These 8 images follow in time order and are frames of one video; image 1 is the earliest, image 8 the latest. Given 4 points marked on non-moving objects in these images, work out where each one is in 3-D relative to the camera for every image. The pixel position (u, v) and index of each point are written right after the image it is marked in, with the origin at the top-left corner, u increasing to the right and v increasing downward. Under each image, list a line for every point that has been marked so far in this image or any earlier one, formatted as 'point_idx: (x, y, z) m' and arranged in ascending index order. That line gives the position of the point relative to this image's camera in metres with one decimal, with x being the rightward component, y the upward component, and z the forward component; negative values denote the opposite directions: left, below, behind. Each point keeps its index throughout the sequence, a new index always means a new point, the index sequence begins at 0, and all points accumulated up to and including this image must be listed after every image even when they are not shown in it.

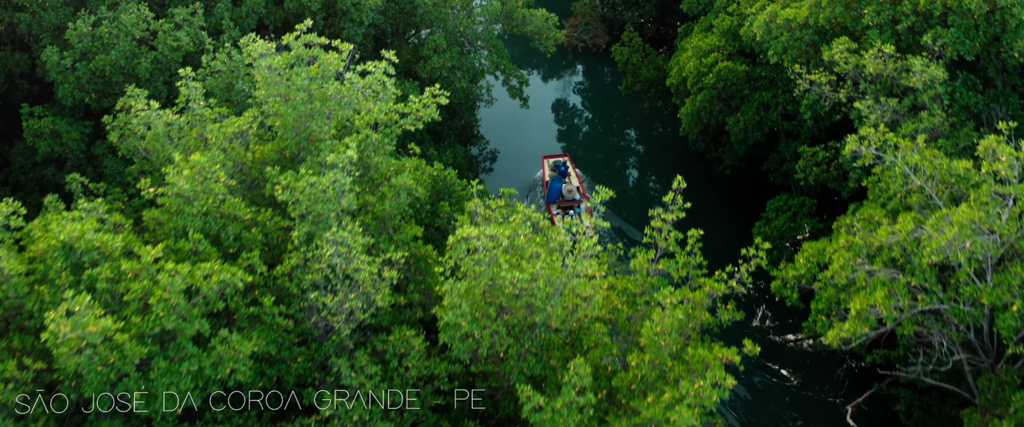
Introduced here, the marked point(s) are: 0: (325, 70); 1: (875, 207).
0: (-4.3, +3.3, +19.5) m
1: (+8.1, +0.2, +19.2) m
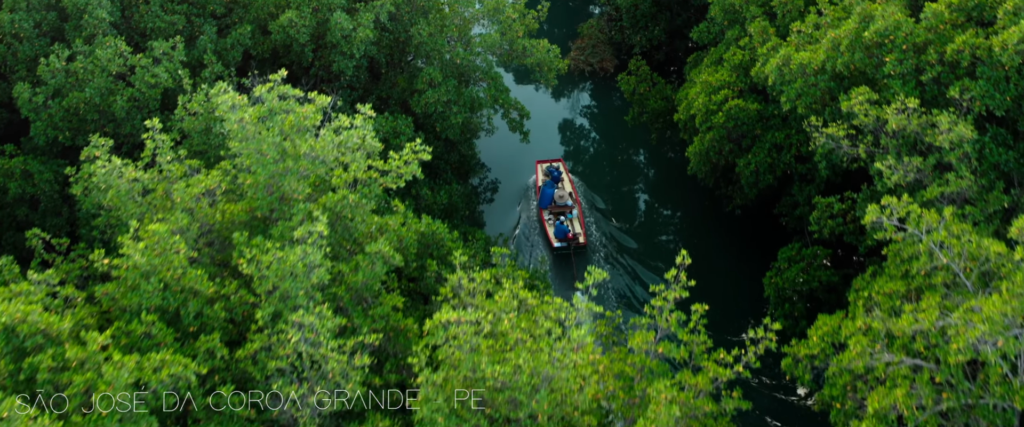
0: (-4.5, +1.9, +18.1) m
1: (+7.9, -1.4, +17.7) m
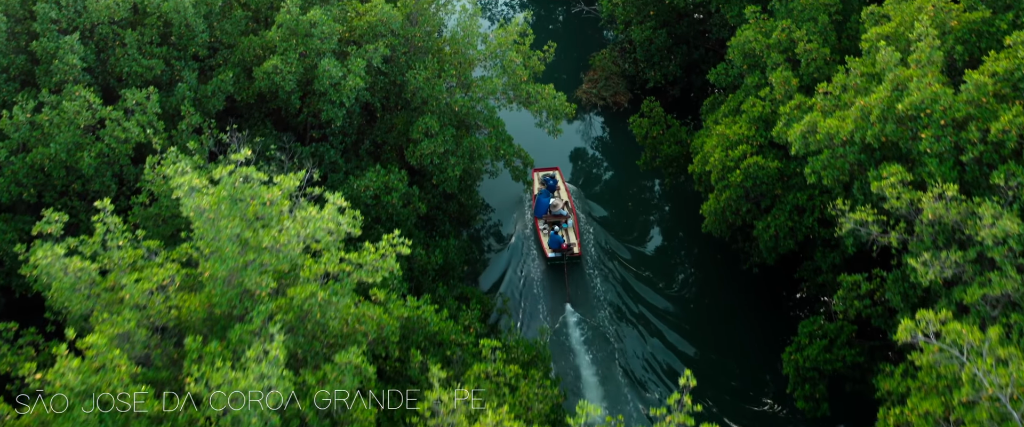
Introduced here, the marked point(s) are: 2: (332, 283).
0: (-4.6, +0.1, +16.3) m
1: (+7.6, -3.4, +15.6) m
2: (-3.4, -1.3, +16.4) m
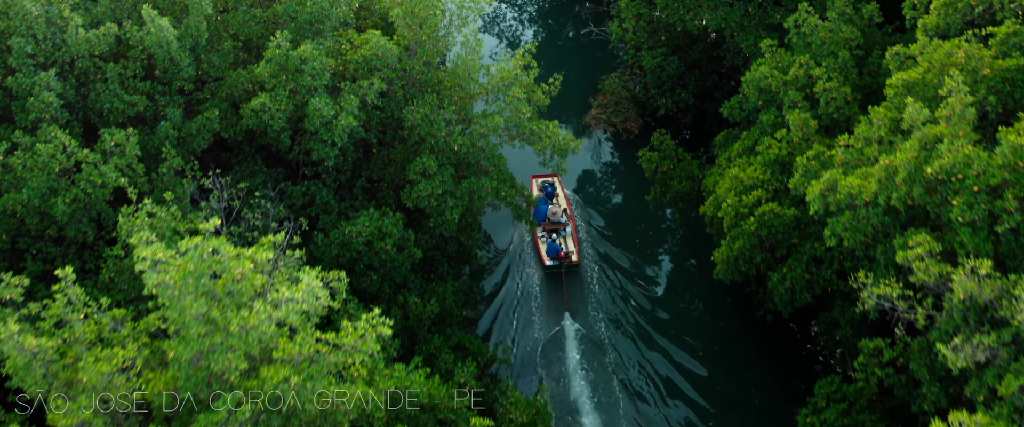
0: (-4.8, -1.2, +15.0) m
1: (+7.4, -4.9, +14.2) m
2: (-3.6, -2.6, +15.1) m
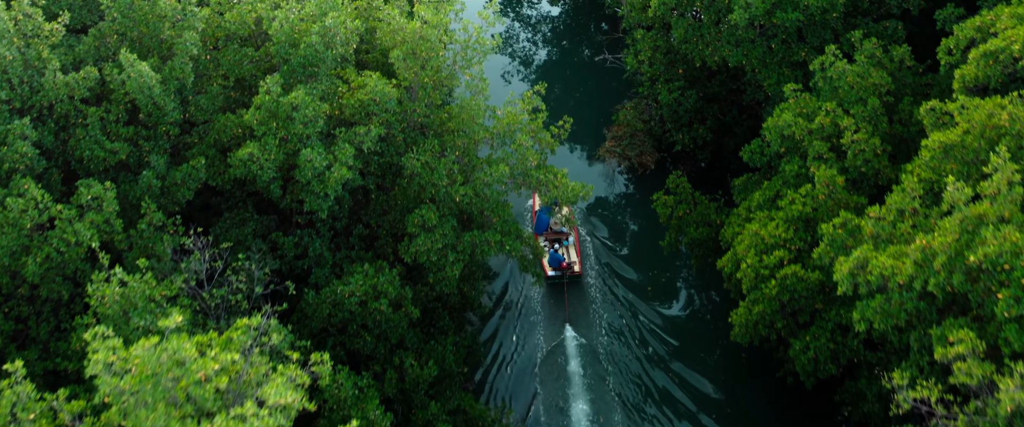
0: (-4.9, -2.7, +13.5) m
1: (+7.3, -6.5, +12.5) m
2: (-3.7, -4.2, +13.7) m
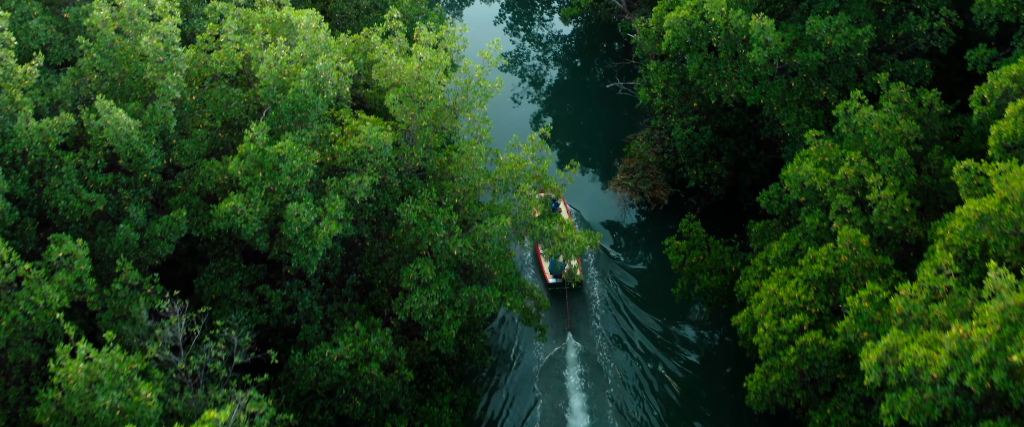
0: (-5.0, -4.1, +12.2) m
1: (+7.0, -8.1, +11.0) m
2: (-3.9, -5.6, +12.3) m
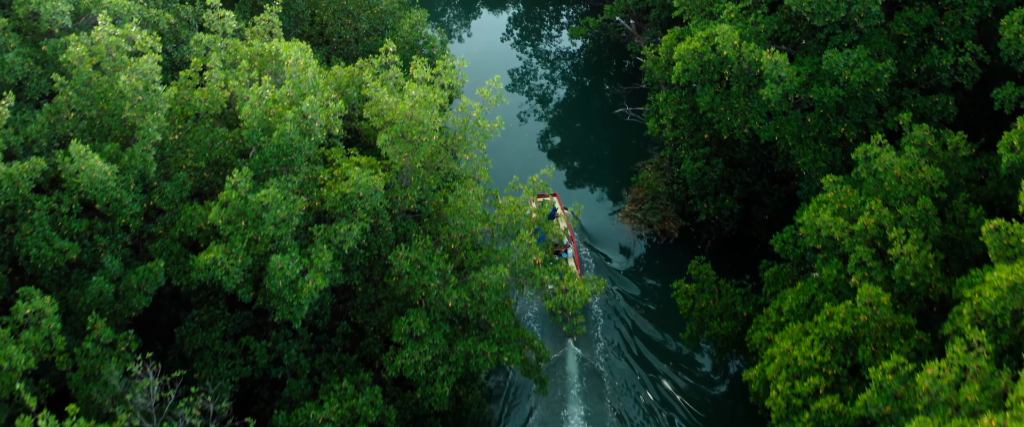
0: (-5.2, -5.3, +11.0) m
1: (+6.8, -9.4, +9.7) m
2: (-4.1, -6.8, +11.1) m
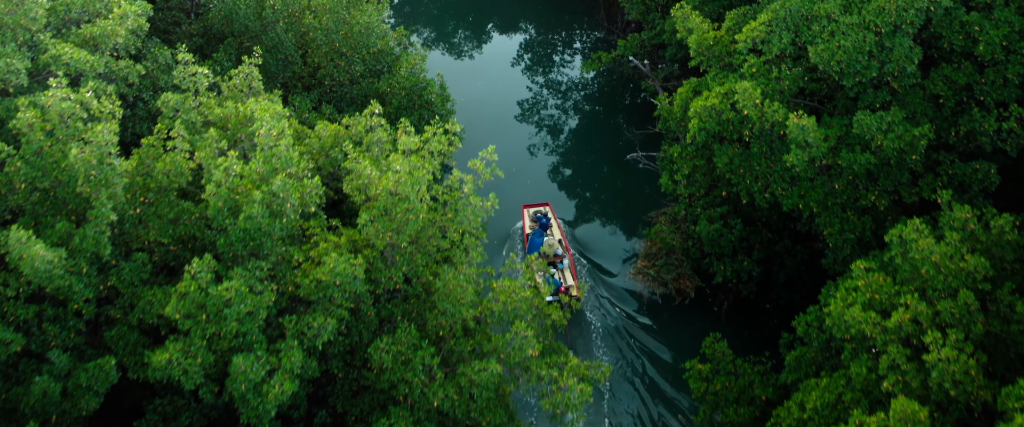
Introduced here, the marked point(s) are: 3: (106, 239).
0: (-5.6, -7.3, +9.0) m
1: (+6.3, -11.5, +7.5) m
2: (-4.5, -8.7, +9.1) m
3: (-8.7, -0.5, +18.5) m
